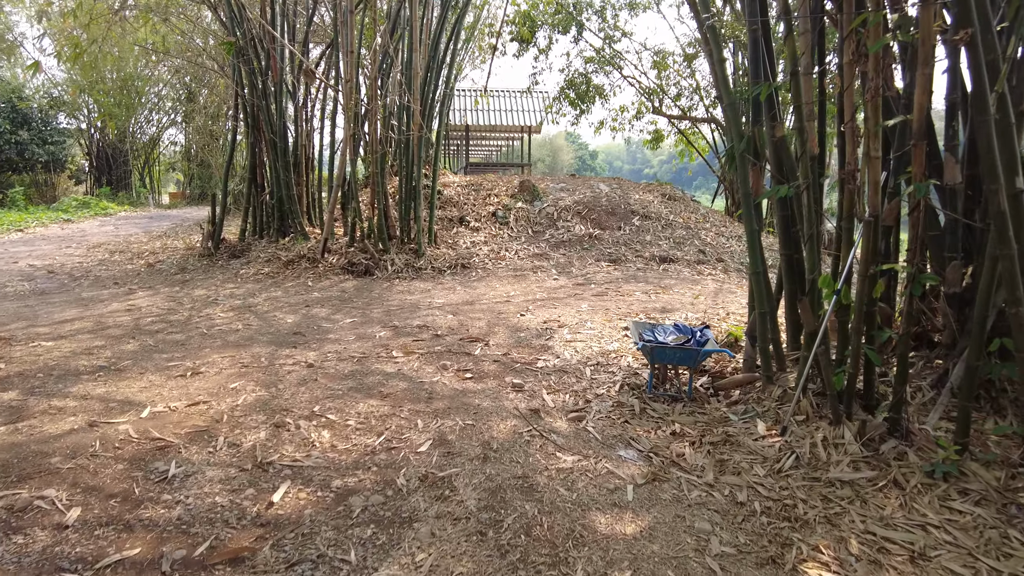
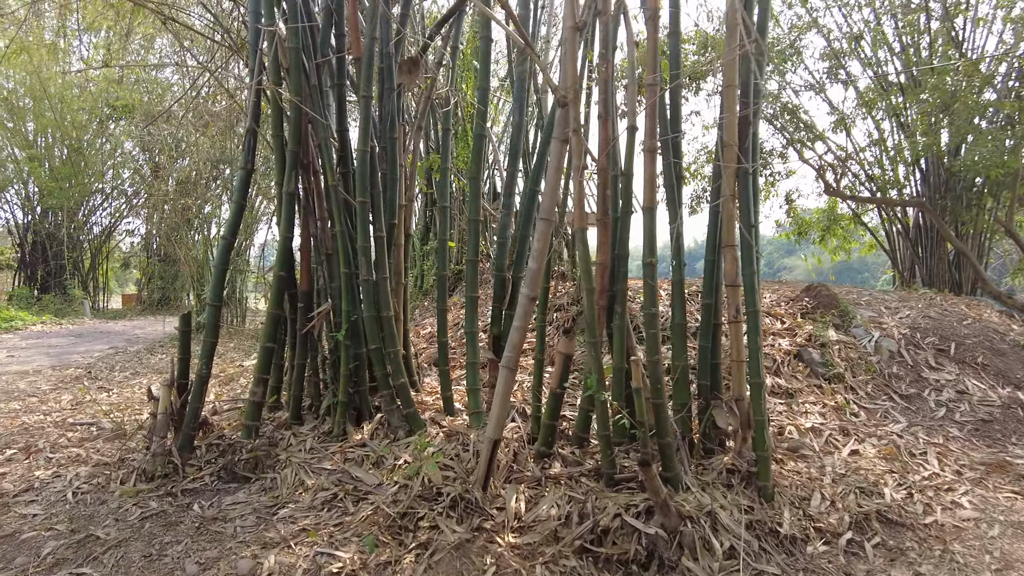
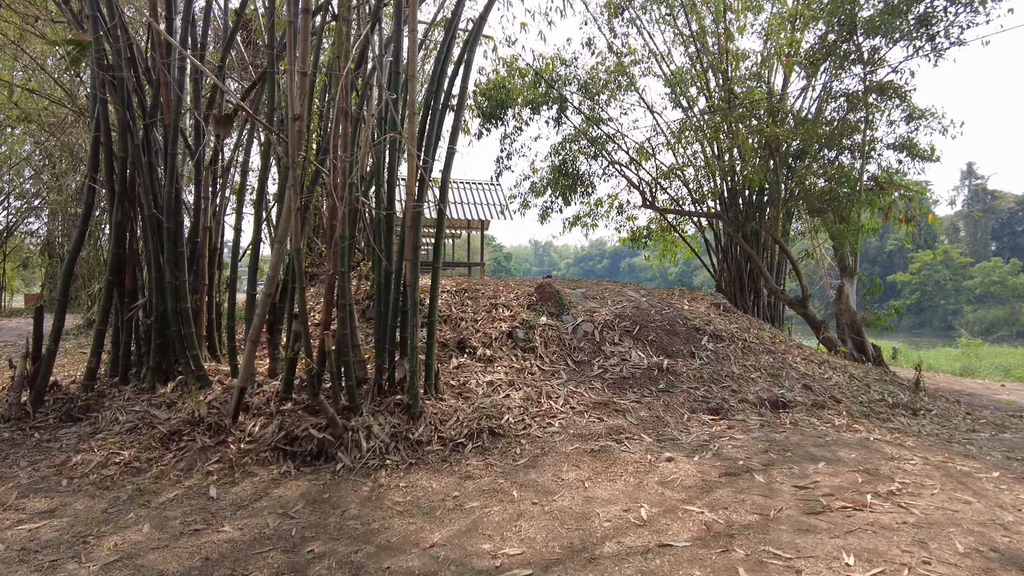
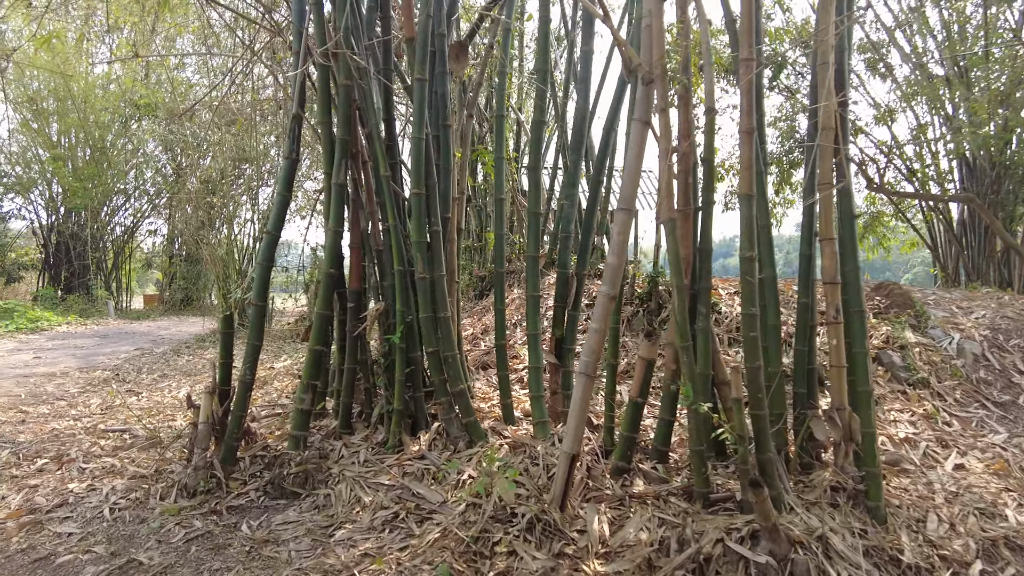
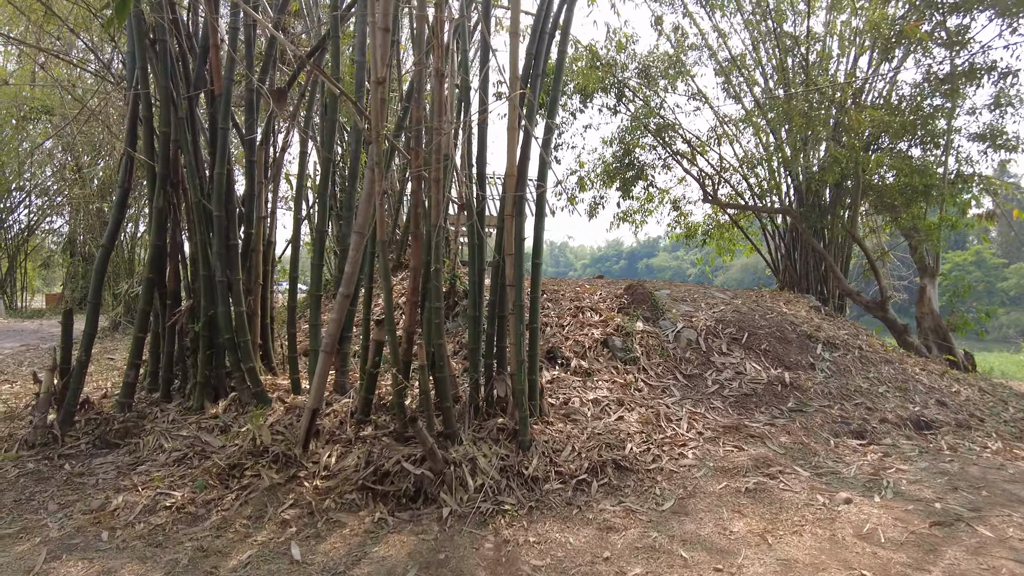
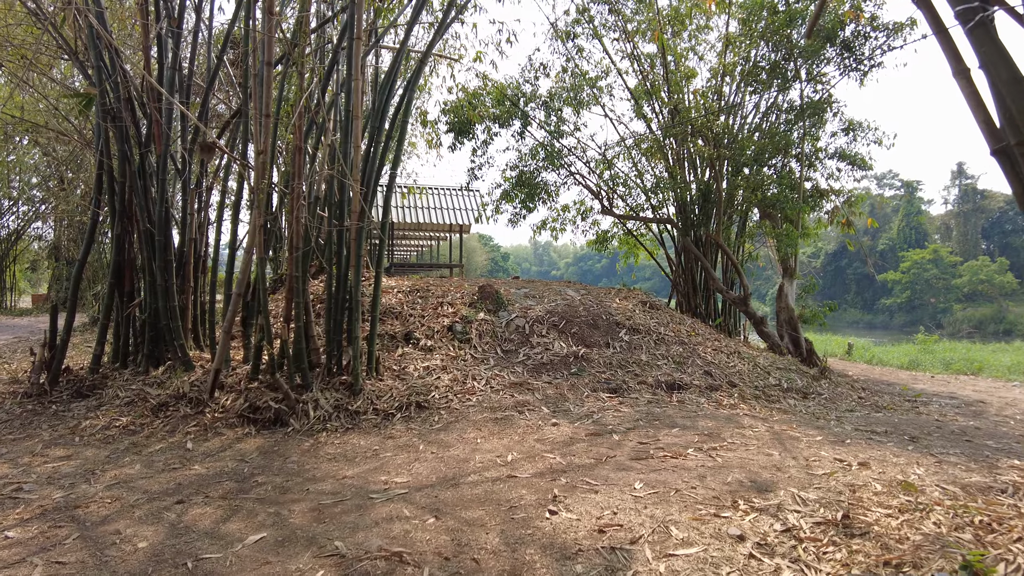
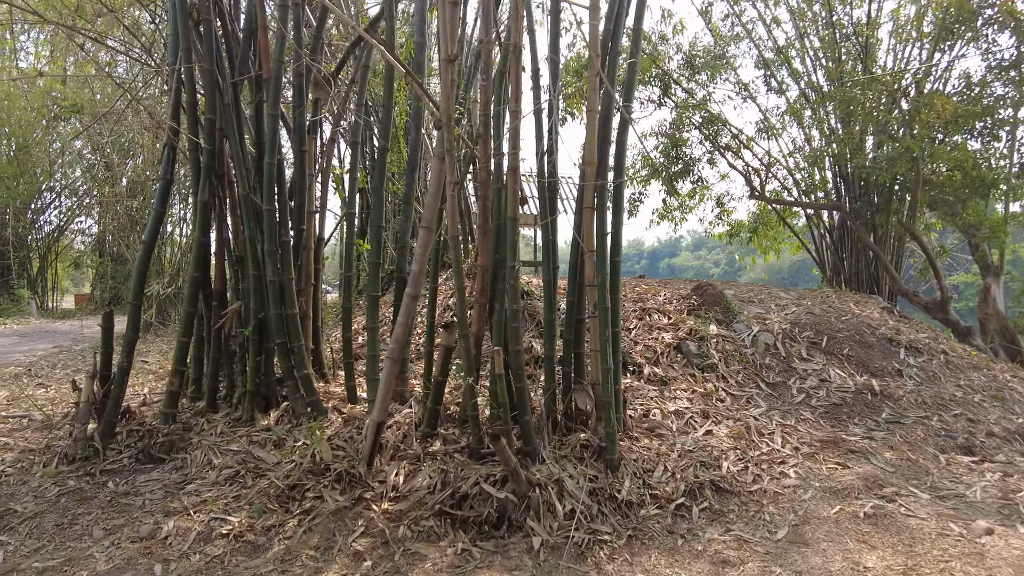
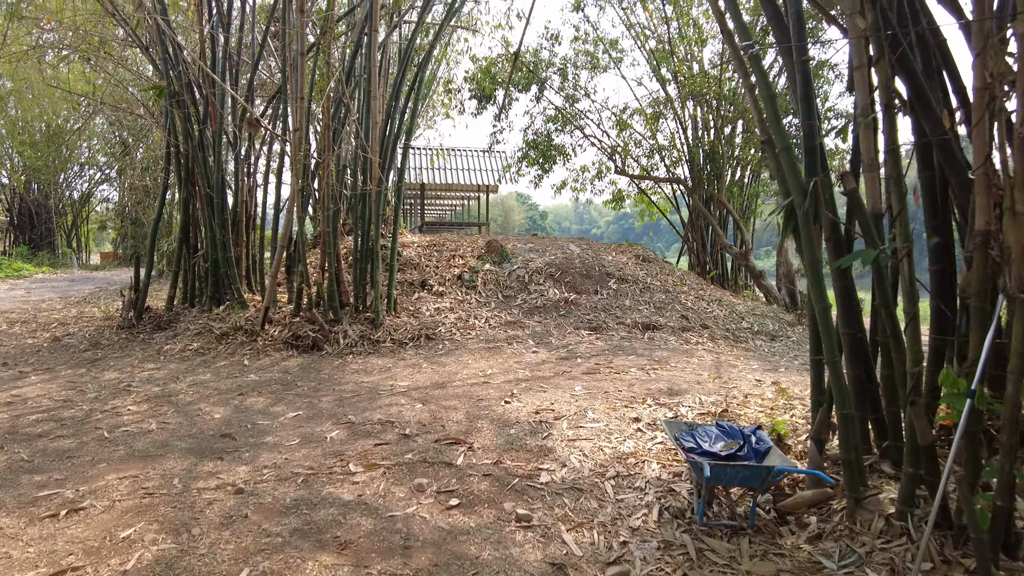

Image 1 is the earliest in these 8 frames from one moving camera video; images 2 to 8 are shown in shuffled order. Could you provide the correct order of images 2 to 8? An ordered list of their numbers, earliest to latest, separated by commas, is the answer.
8, 6, 3, 5, 7, 2, 4
